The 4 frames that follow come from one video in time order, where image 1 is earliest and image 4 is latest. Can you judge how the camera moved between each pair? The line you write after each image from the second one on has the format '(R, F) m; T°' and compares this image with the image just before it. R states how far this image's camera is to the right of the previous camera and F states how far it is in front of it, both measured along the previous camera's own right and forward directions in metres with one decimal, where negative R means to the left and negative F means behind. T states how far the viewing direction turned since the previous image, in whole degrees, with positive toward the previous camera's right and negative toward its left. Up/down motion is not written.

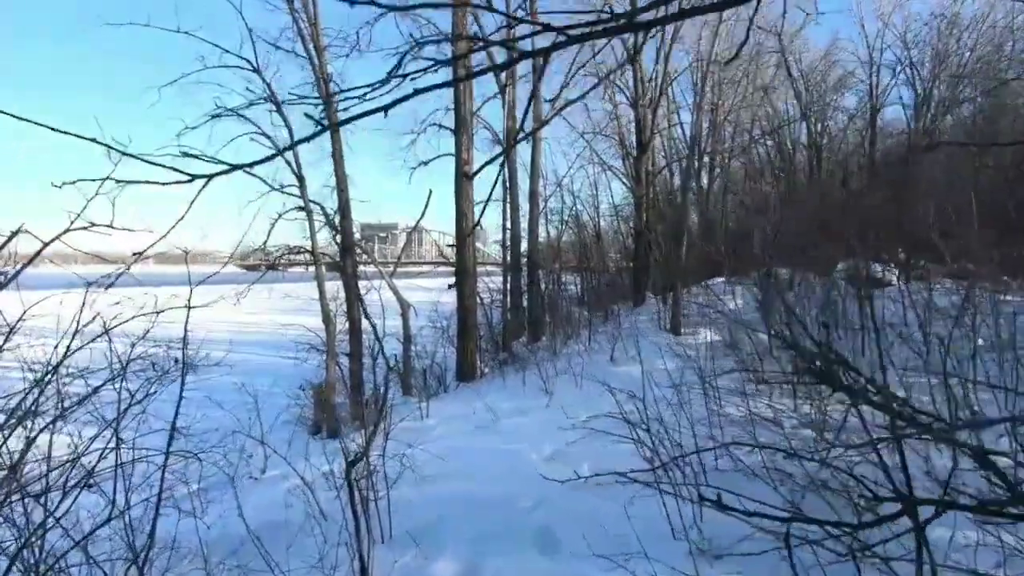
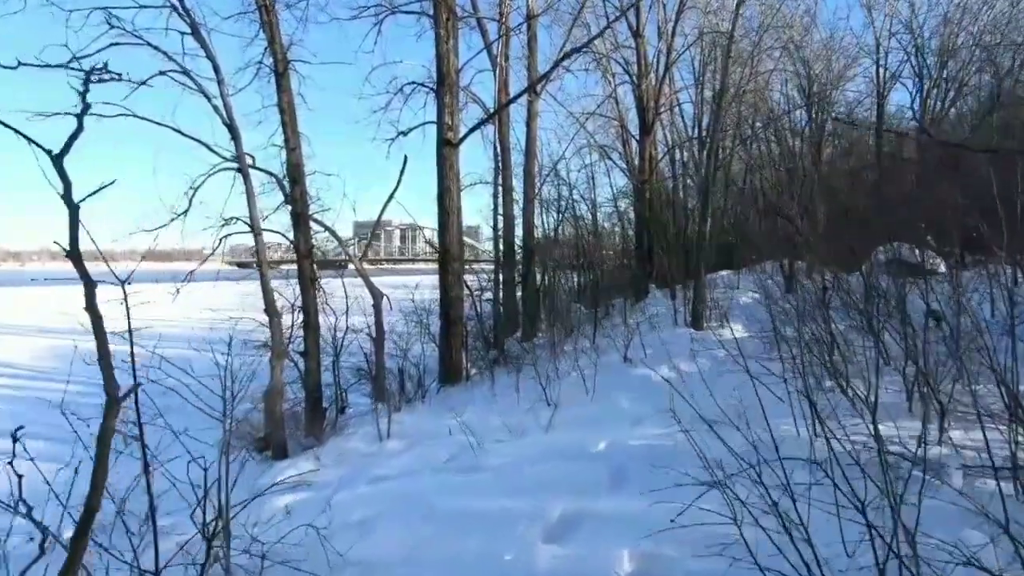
(+0.1, +2.0) m; +1°
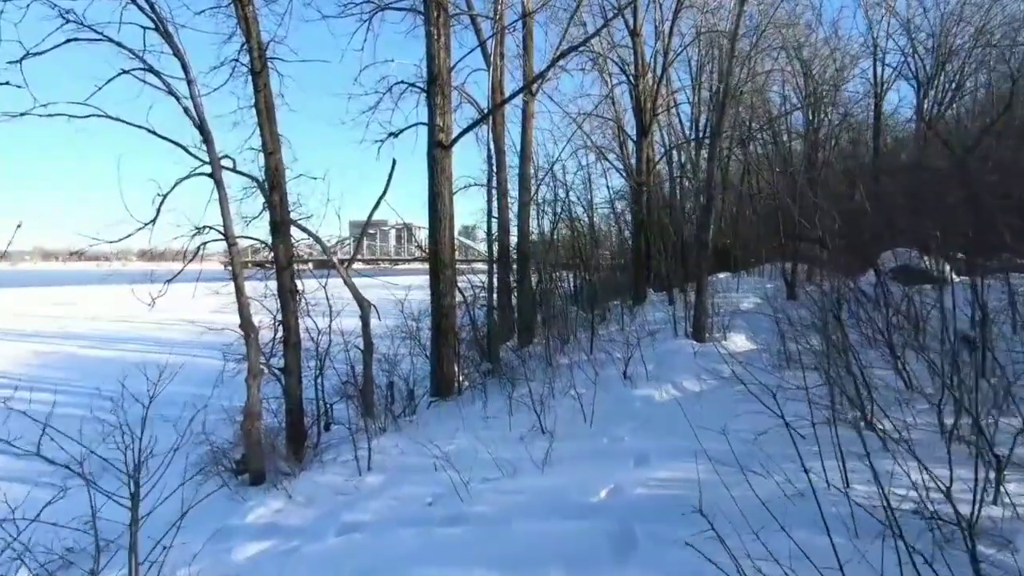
(0.0, +0.5) m; 0°
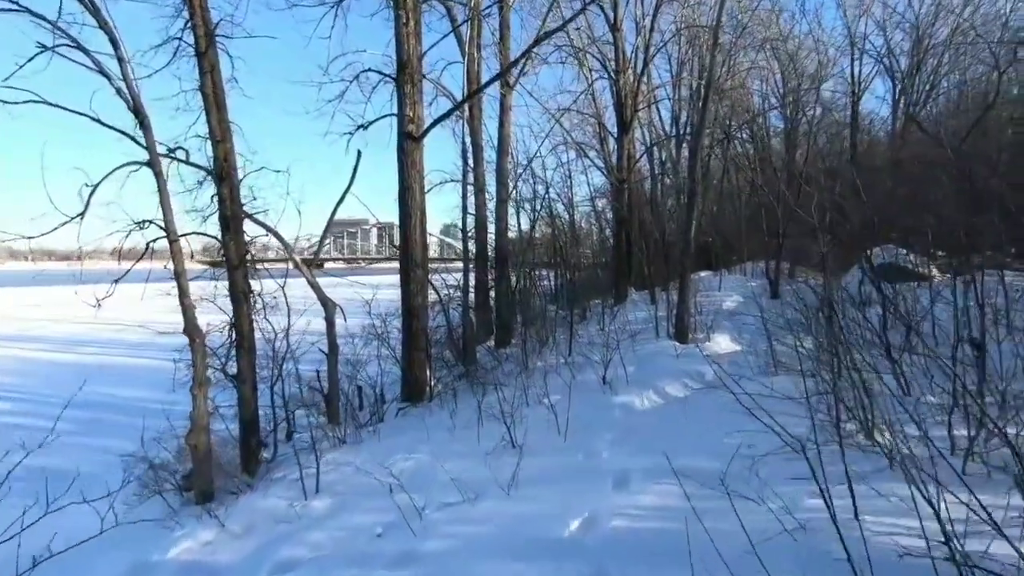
(+0.1, +0.5) m; +2°
